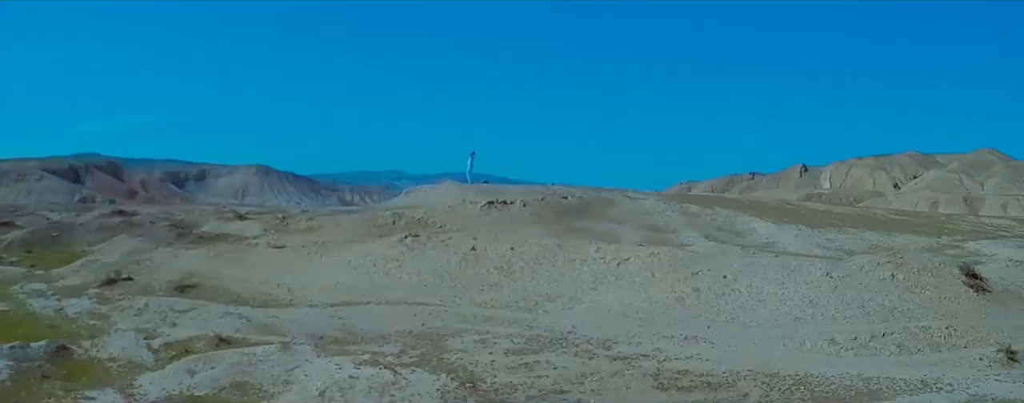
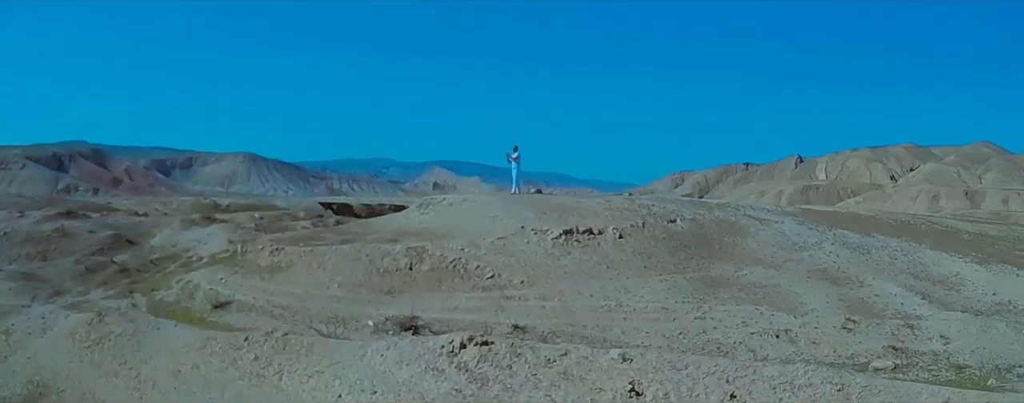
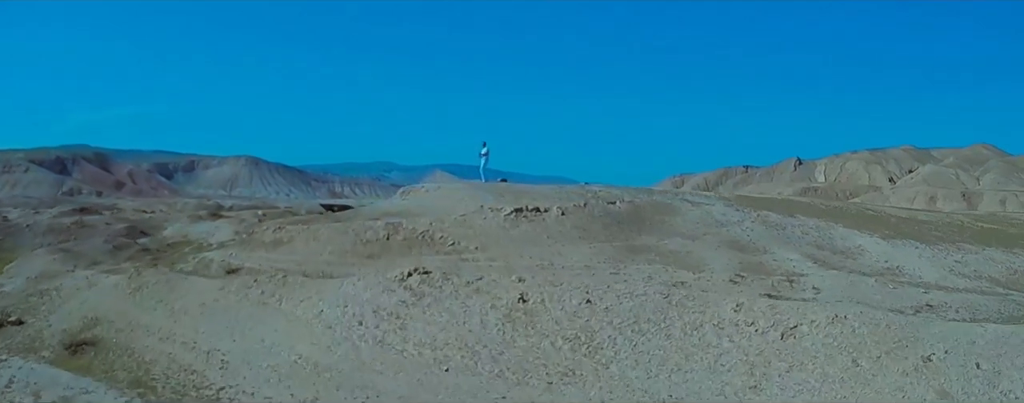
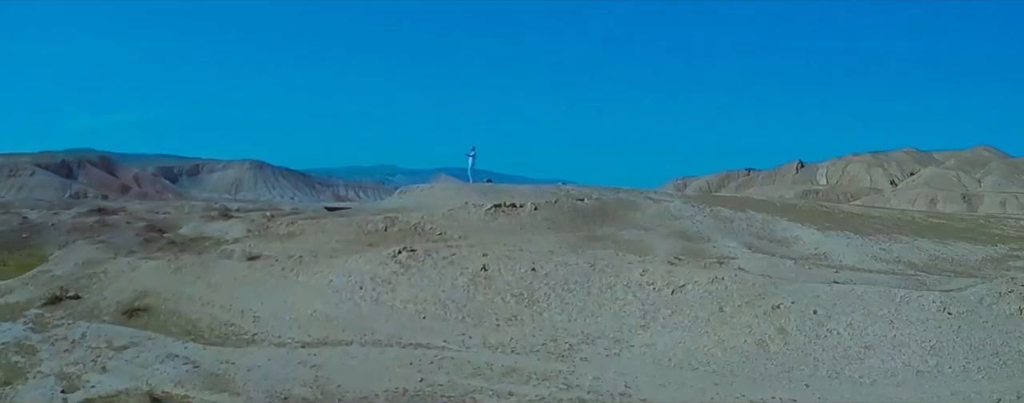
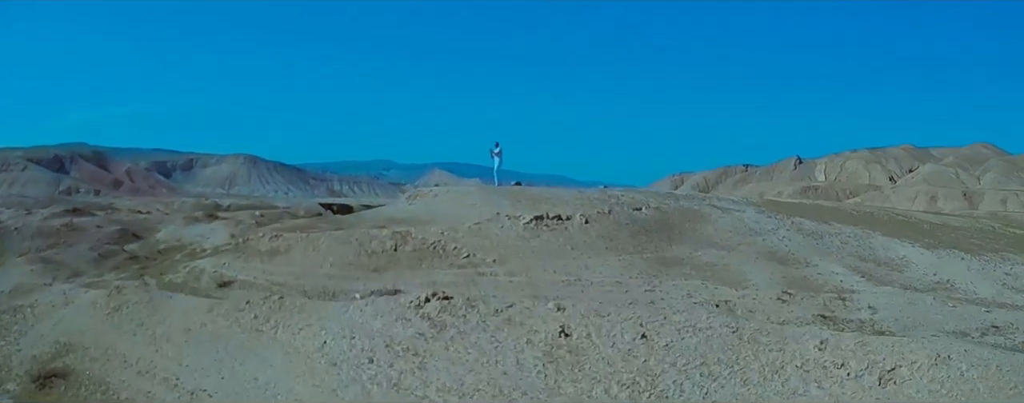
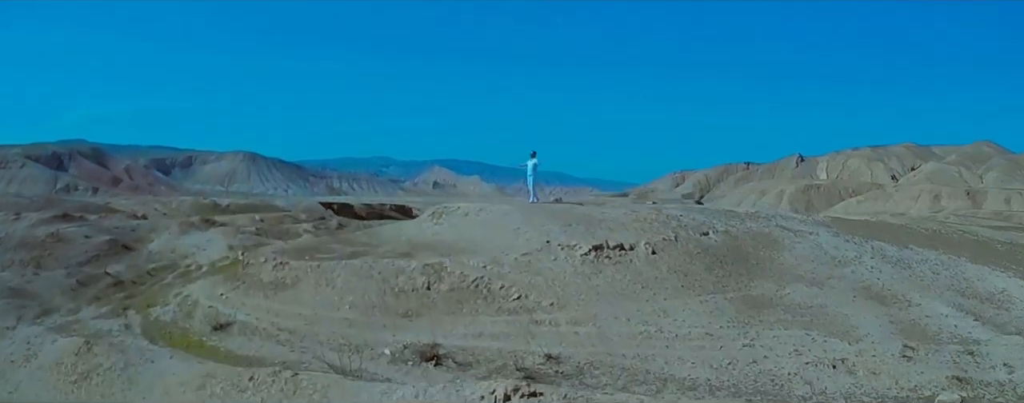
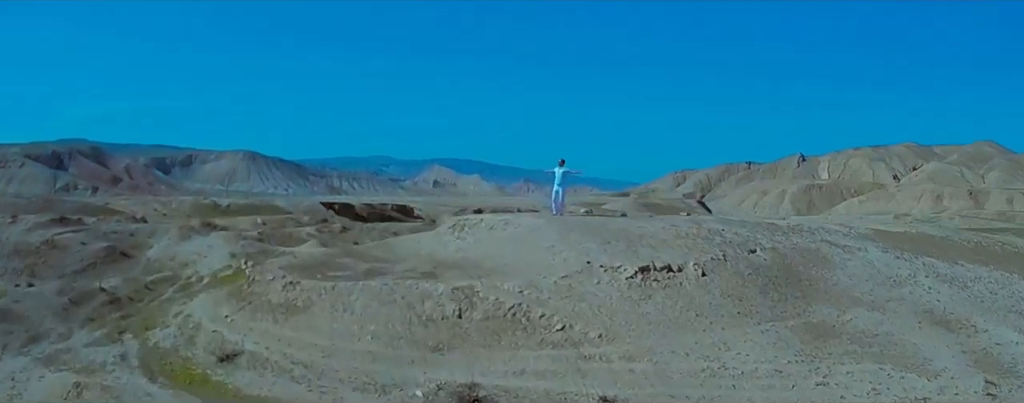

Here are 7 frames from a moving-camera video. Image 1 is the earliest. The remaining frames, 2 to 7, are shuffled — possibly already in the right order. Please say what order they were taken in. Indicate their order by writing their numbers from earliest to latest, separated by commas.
4, 3, 5, 2, 6, 7
